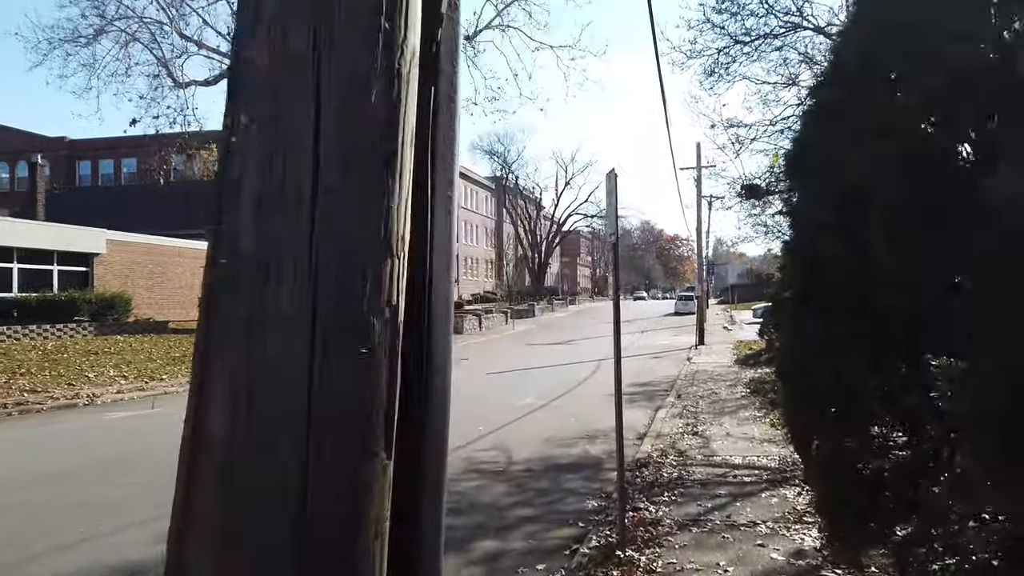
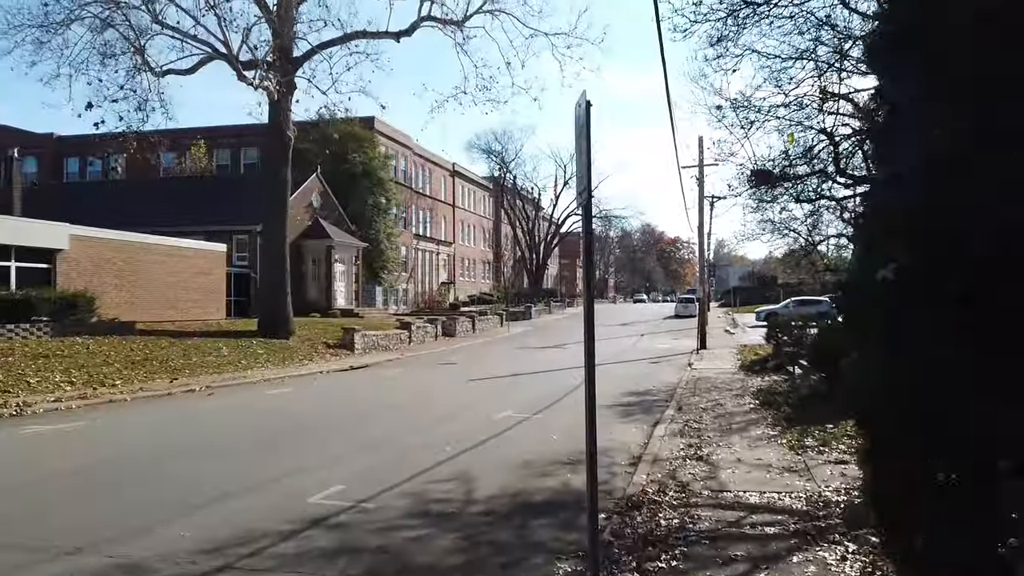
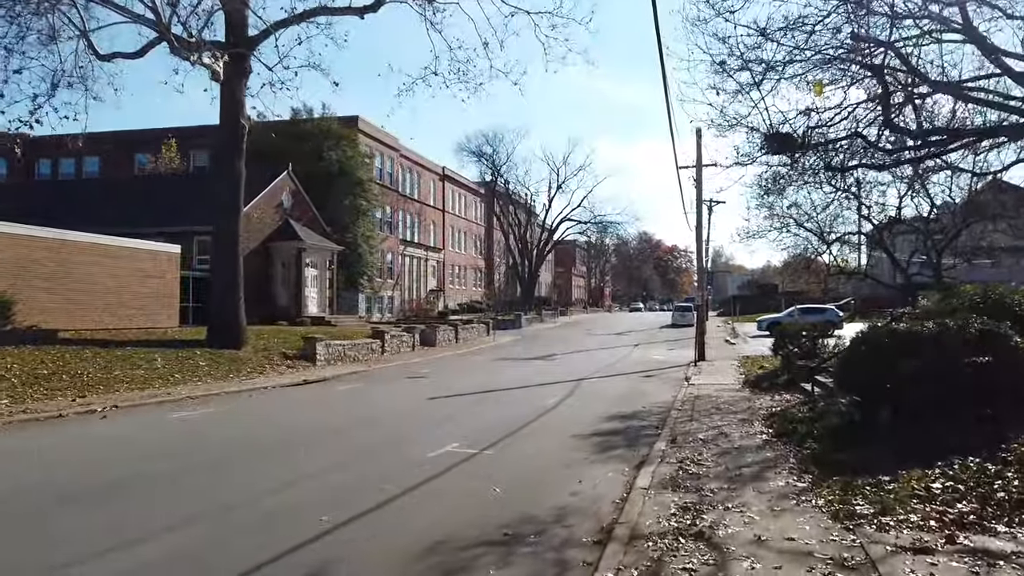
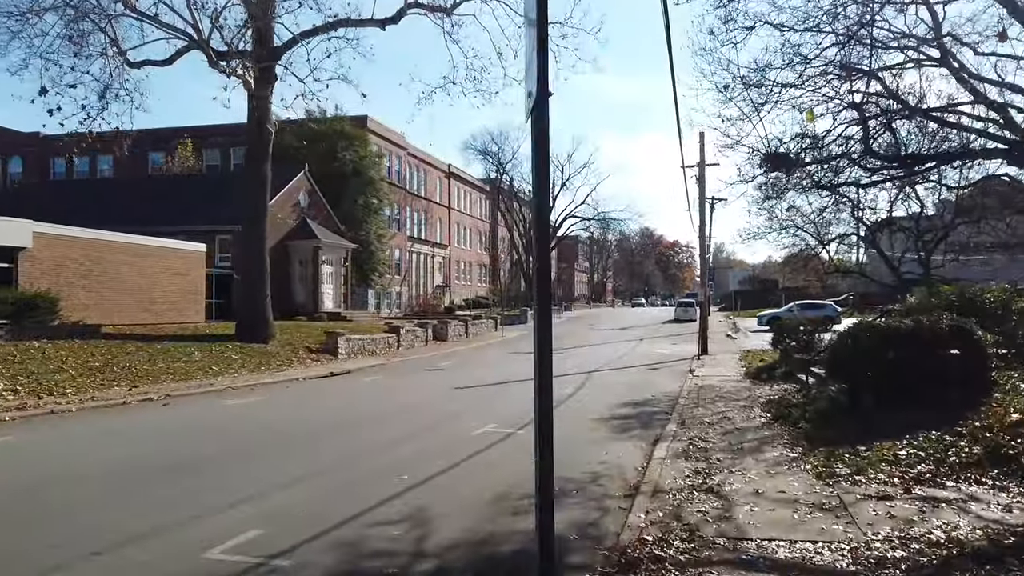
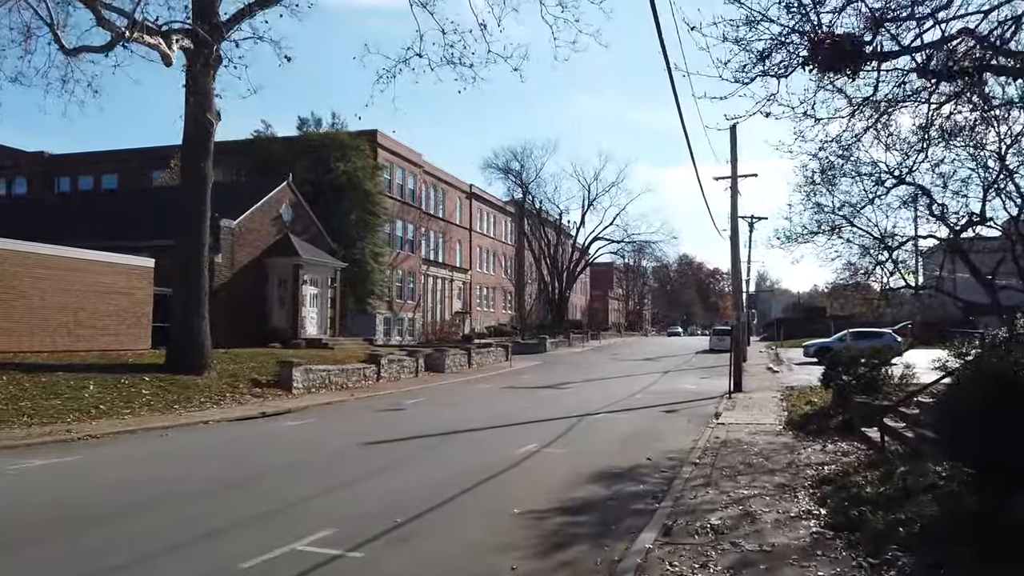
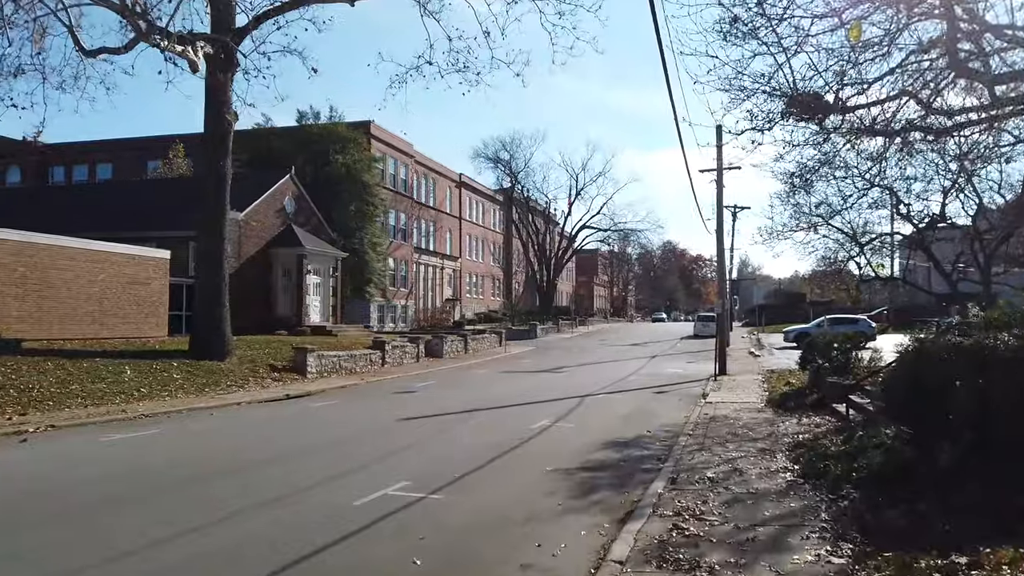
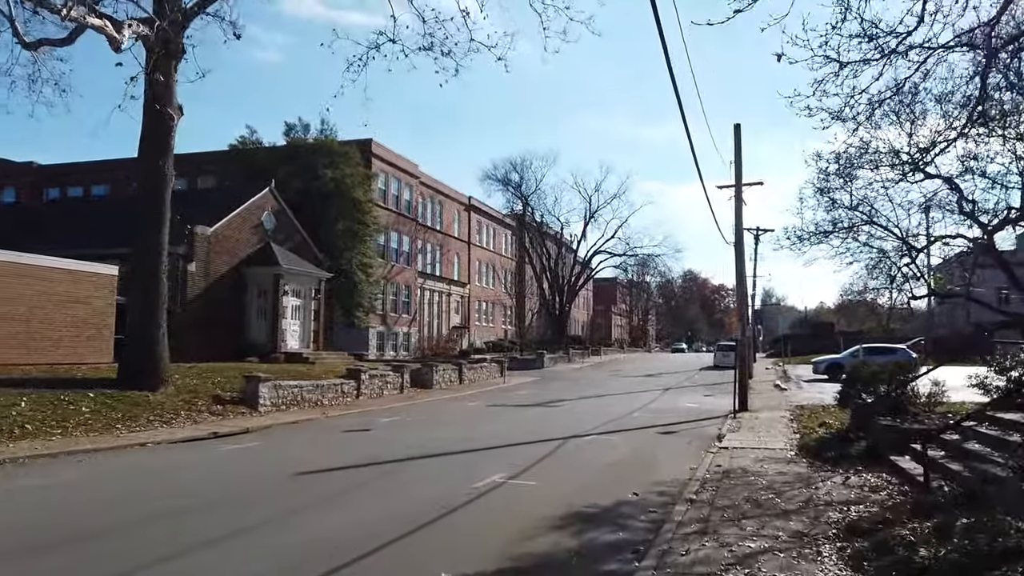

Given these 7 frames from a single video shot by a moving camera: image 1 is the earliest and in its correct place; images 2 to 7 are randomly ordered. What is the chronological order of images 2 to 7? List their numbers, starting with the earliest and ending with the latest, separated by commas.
2, 4, 3, 6, 5, 7
